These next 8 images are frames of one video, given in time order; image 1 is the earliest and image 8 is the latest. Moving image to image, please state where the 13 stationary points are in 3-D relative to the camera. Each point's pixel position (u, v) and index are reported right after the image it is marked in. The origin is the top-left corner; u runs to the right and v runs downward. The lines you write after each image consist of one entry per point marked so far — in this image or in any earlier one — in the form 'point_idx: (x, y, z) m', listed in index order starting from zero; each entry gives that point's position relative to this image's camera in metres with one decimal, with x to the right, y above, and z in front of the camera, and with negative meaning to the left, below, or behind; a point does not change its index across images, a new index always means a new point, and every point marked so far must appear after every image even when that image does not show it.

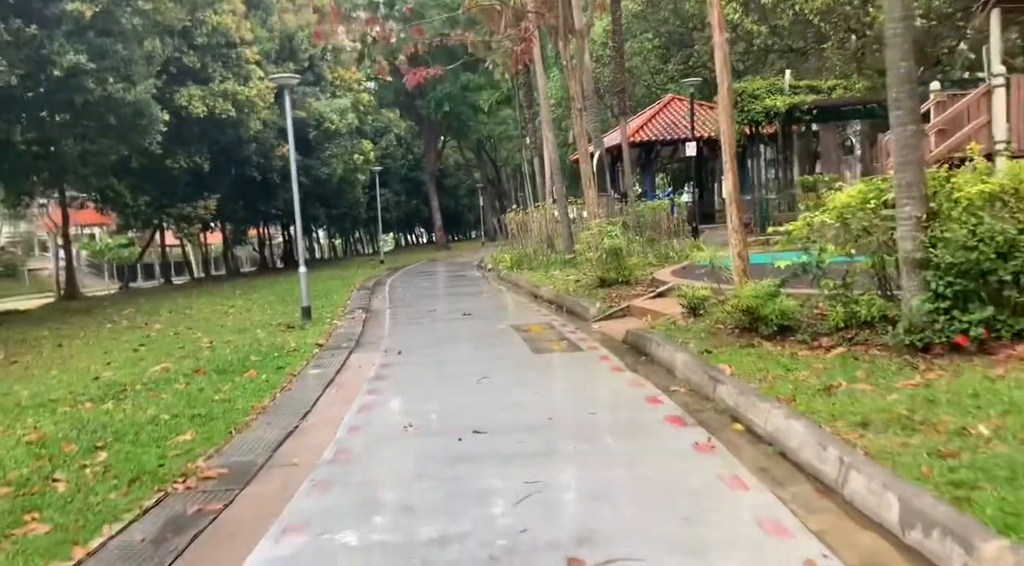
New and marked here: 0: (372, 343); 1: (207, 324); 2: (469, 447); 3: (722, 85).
0: (-2.1, -0.9, +13.0) m
1: (-5.5, -0.7, +15.8) m
2: (-0.3, -1.2, +6.5) m
3: (+2.4, +2.3, +10.2) m
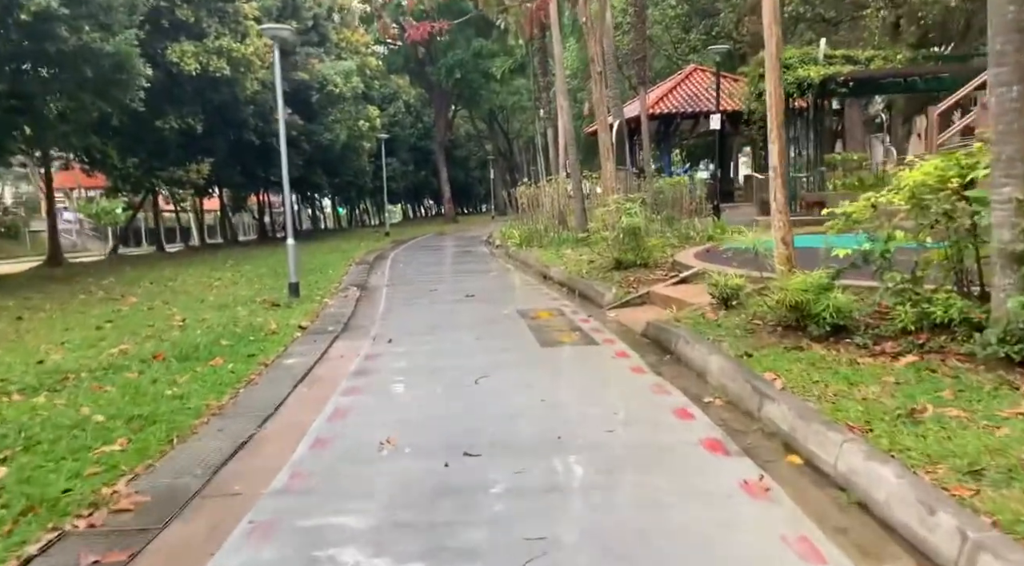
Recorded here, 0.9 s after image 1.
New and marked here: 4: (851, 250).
0: (-2.0, -0.6, +11.7) m
1: (-5.4, -0.3, +14.6) m
2: (-0.3, -1.1, +5.2) m
3: (+2.5, +2.4, +8.7) m
4: (+2.9, +0.3, +7.5) m
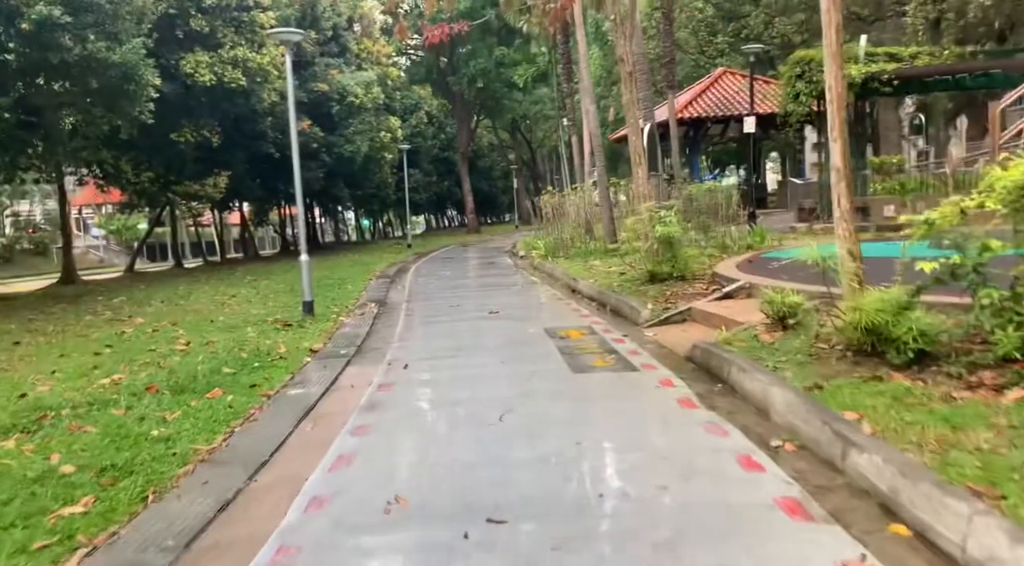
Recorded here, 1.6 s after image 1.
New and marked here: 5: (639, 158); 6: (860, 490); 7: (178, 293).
0: (-1.6, -0.8, +10.7) m
1: (-4.9, -0.6, +13.7) m
2: (-0.2, -1.3, +4.2) m
3: (+2.8, +2.2, +7.7) m
4: (+3.1, +0.1, +6.4) m
5: (+2.1, +2.1, +14.8) m
6: (+1.8, -1.1, +4.6) m
7: (-6.9, -0.2, +18.2) m
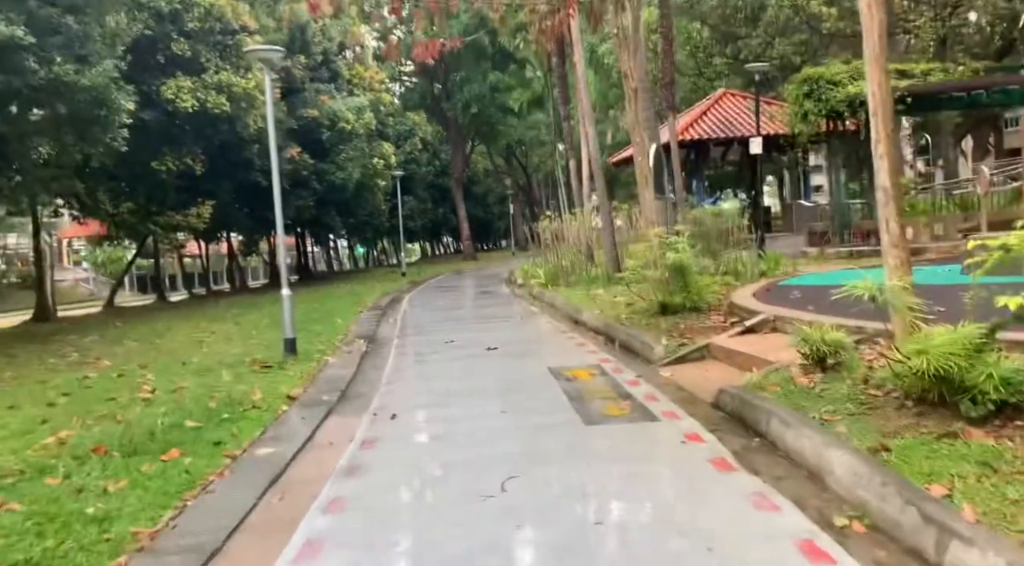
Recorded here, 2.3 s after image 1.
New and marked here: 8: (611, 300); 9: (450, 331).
0: (-1.6, -1.3, +9.7) m
1: (-4.9, -1.1, +12.7) m
2: (-0.1, -1.5, +3.1) m
3: (+2.7, +2.0, +6.8) m
4: (+3.1, -0.1, +5.4) m
5: (+2.1, +1.6, +13.8) m
6: (+1.9, -1.3, +3.6) m
7: (-6.9, -0.9, +17.2) m
8: (+1.8, -0.3, +15.7) m
9: (-1.1, -0.9, +15.6) m
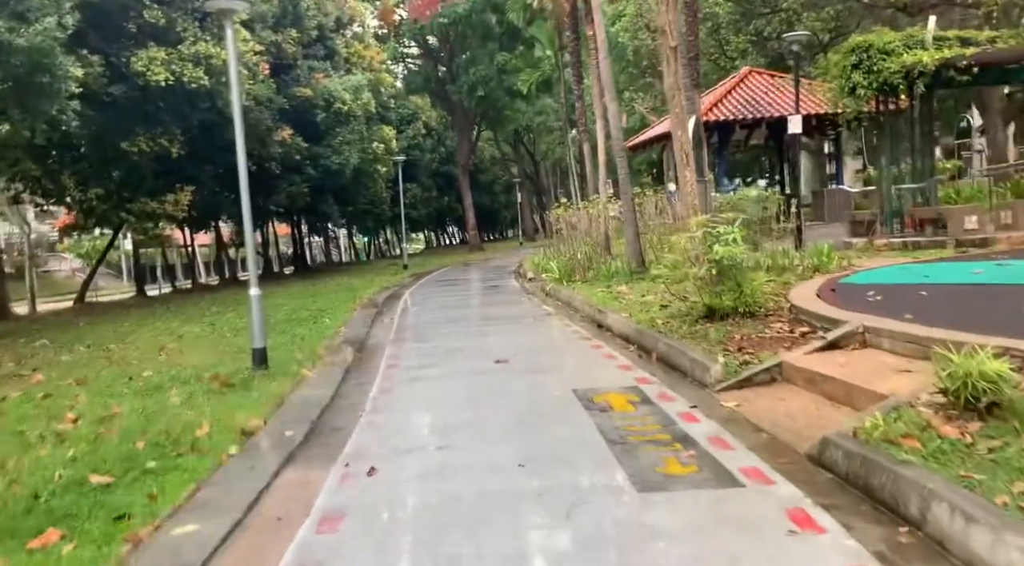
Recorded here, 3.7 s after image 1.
0: (-1.5, -1.3, +7.5) m
1: (-4.8, -1.1, +10.5) m
2: (0.0, -1.6, +1.0) m
3: (+2.9, +1.9, +4.5) m
4: (+3.2, -0.2, +3.2) m
5: (+2.3, +1.6, +11.6) m
6: (+2.0, -1.4, +1.4) m
7: (-6.7, -0.8, +15.0) m
8: (+2.0, -0.3, +13.5) m
9: (-0.9, -0.8, +13.4) m
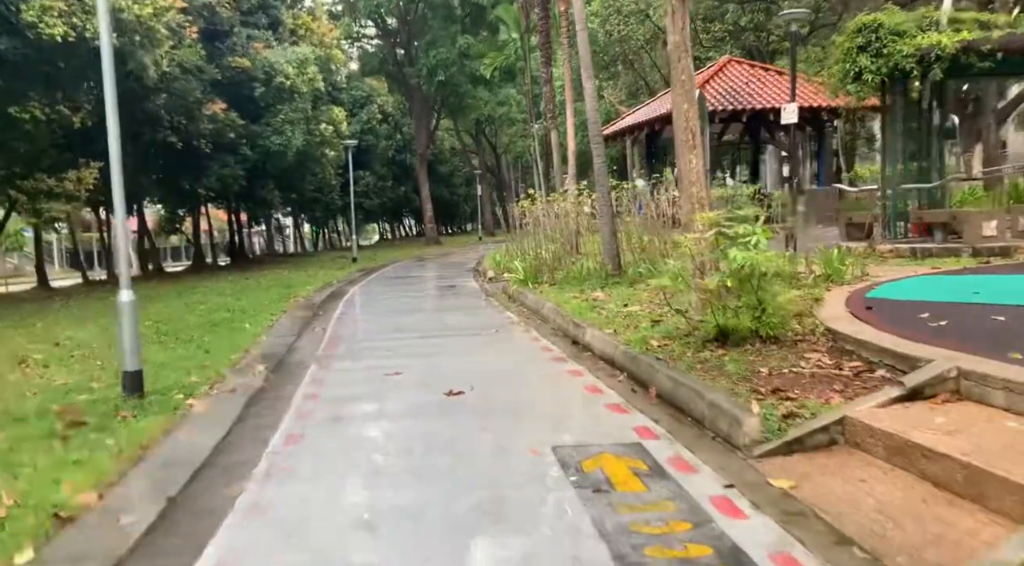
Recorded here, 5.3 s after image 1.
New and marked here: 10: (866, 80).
0: (-1.8, -1.3, +5.0) m
1: (-5.2, -1.1, +7.9) m
2: (0.0, -1.7, -1.4) m
3: (+2.8, +1.7, +2.2) m
4: (+3.2, -0.4, +0.9) m
5: (+1.9, +1.5, +9.2) m
6: (+2.0, -1.6, -0.9) m
7: (-7.4, -0.7, +12.2) m
8: (+1.4, -0.4, +11.2) m
9: (-1.5, -0.8, +10.9) m
10: (+6.5, +3.7, +16.2) m
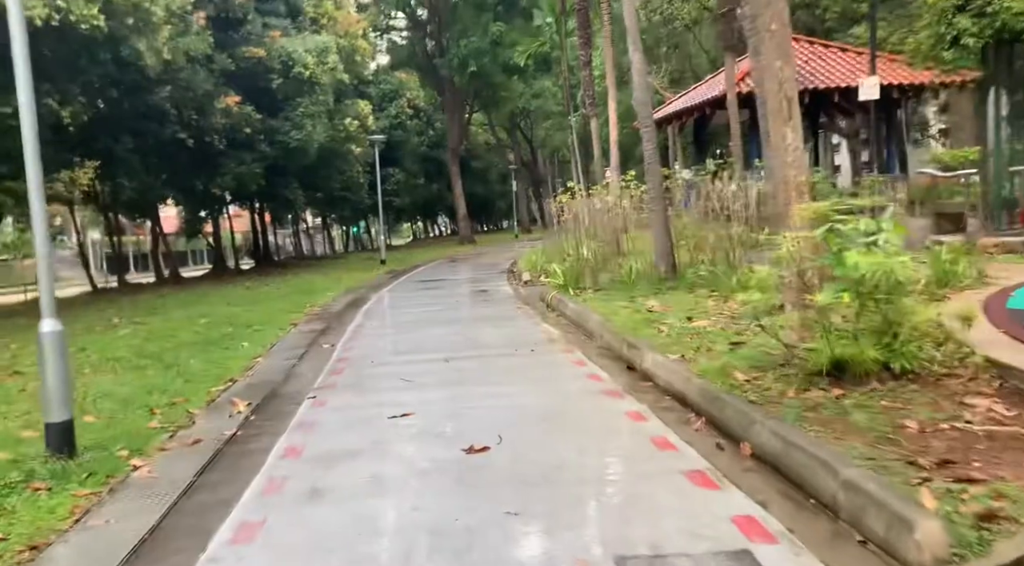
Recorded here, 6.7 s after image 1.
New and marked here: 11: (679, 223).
0: (-1.6, -1.5, +3.1) m
1: (-4.9, -1.3, +6.1) m
2: (-0.1, -1.9, -3.5) m
3: (+2.8, +1.6, +0.1) m
4: (+3.1, -0.5, -1.3) m
5: (+2.2, +1.4, +7.1) m
6: (+1.9, -1.7, -3.0) m
7: (-6.9, -1.0, +10.5) m
8: (+1.8, -0.5, +9.1) m
9: (-1.0, -1.0, +9.0) m
10: (+7.1, +3.7, +13.8) m
11: (+2.7, +1.0, +14.3) m
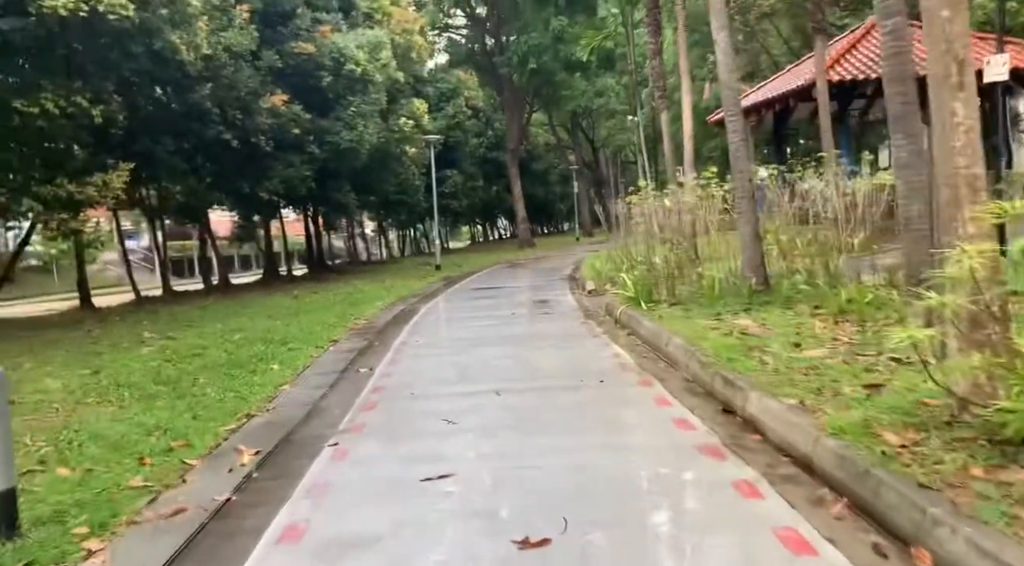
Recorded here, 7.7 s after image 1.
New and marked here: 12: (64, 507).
0: (-1.4, -1.7, +1.5) m
1: (-4.5, -1.4, +4.8) m
2: (-0.4, -2.0, -5.1) m
3: (+2.8, +1.4, -1.7) m
4: (+3.0, -0.6, -3.1) m
5: (+2.6, +1.2, +5.3) m
6: (+1.6, -1.8, -4.8) m
7: (-6.2, -1.1, +9.4) m
8: (+2.4, -0.6, +7.3) m
9: (-0.5, -1.1, +7.4) m
10: (+7.9, +3.6, +11.7) m
11: (+3.6, +0.8, +12.4) m
12: (-2.7, -1.3, +5.4) m
